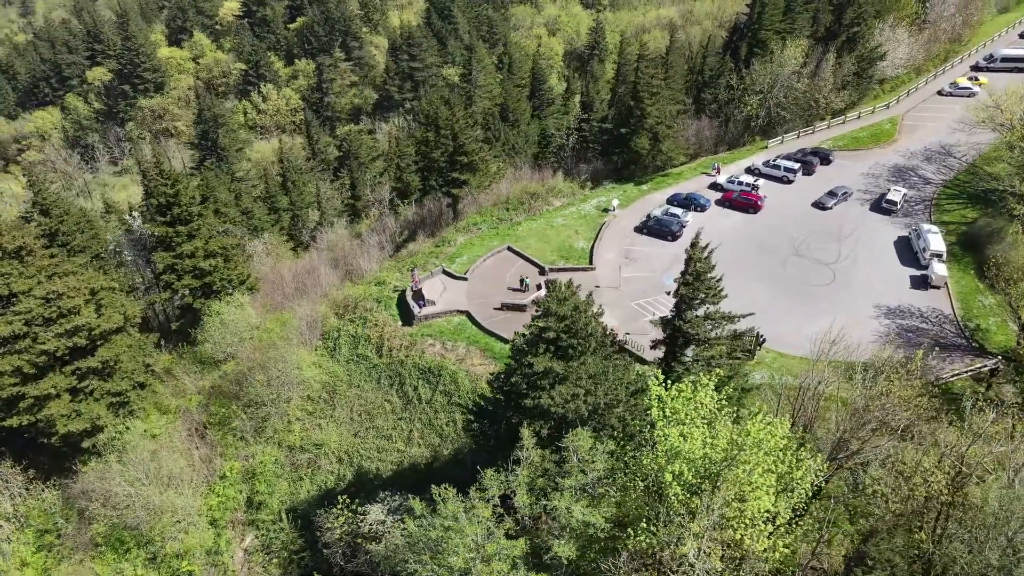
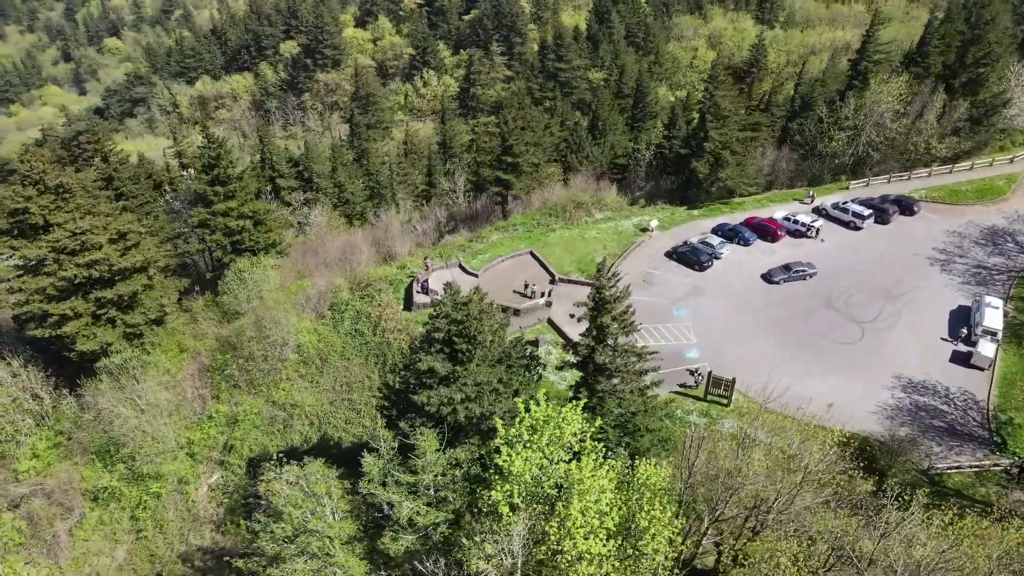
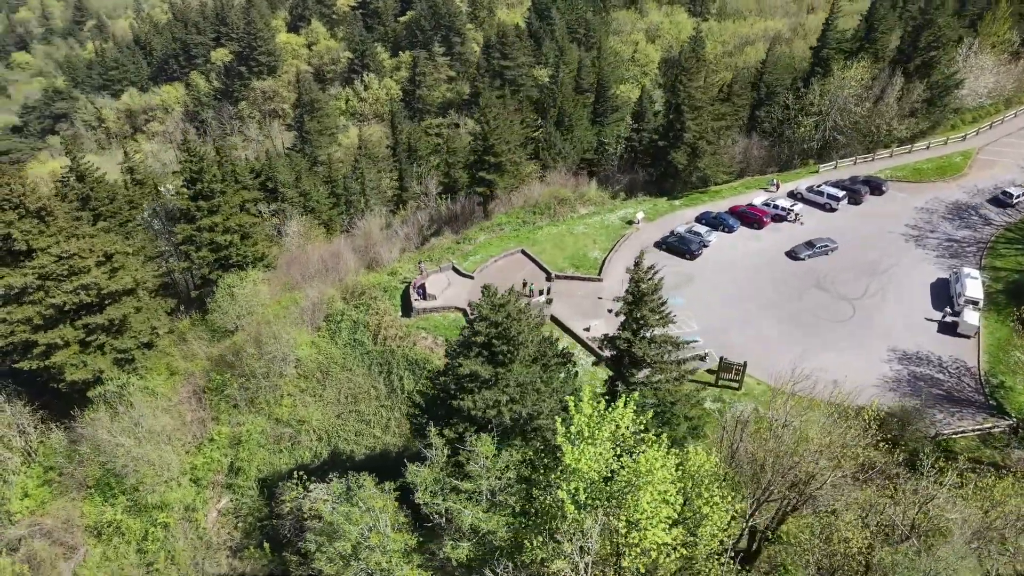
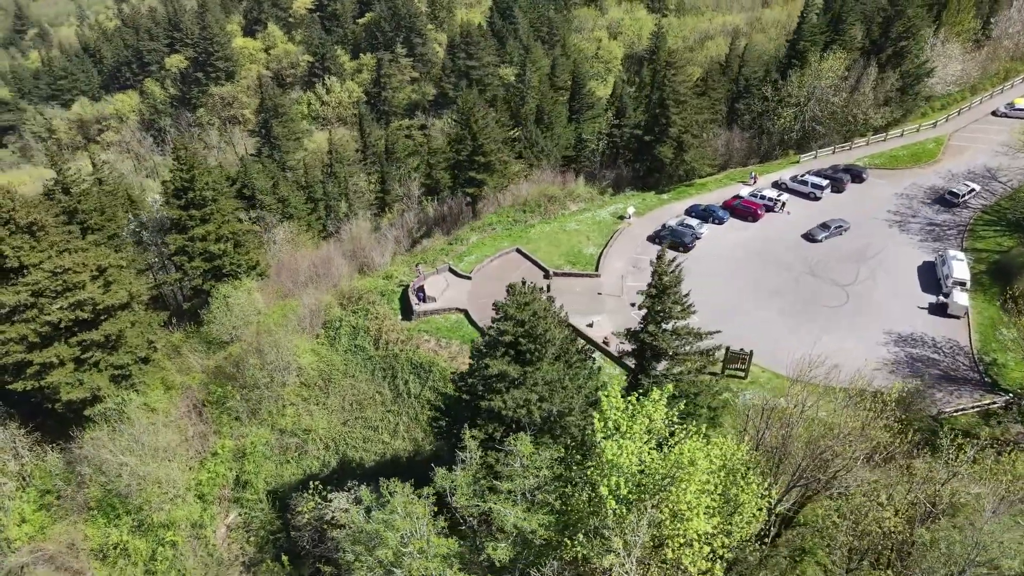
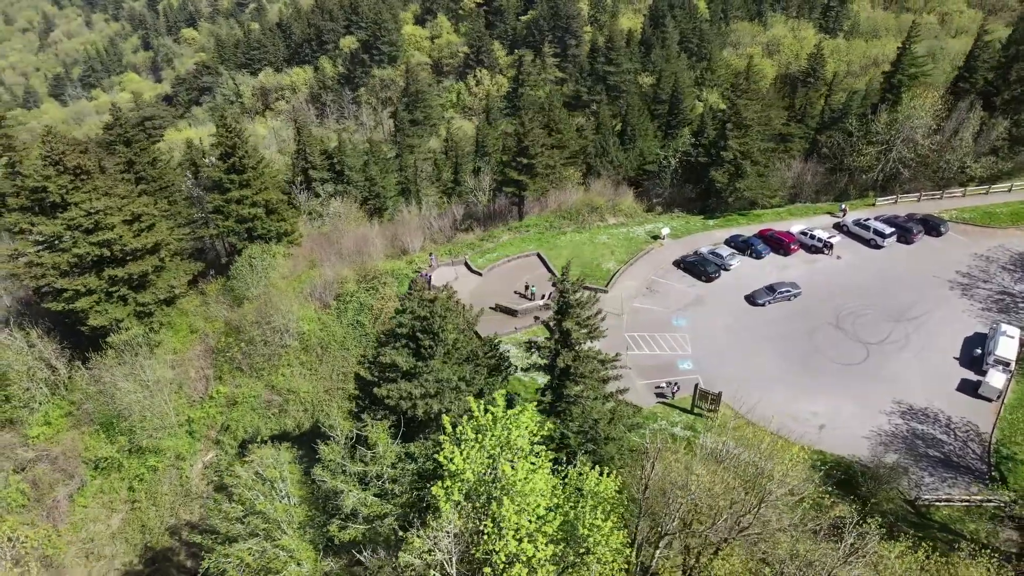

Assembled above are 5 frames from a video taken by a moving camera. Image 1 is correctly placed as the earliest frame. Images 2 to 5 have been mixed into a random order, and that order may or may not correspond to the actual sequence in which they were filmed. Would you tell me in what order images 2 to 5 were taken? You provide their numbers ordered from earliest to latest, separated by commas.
4, 3, 2, 5
